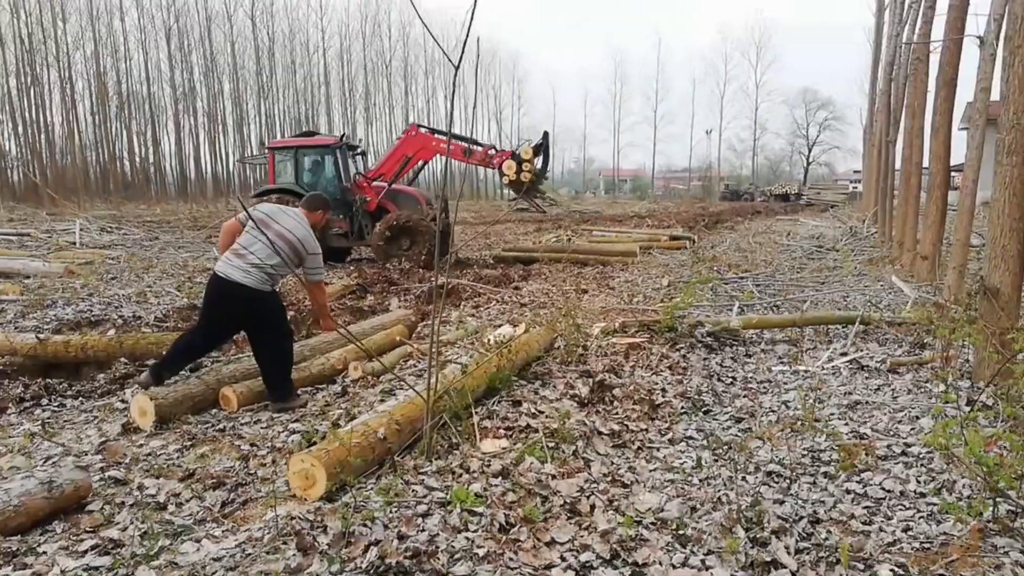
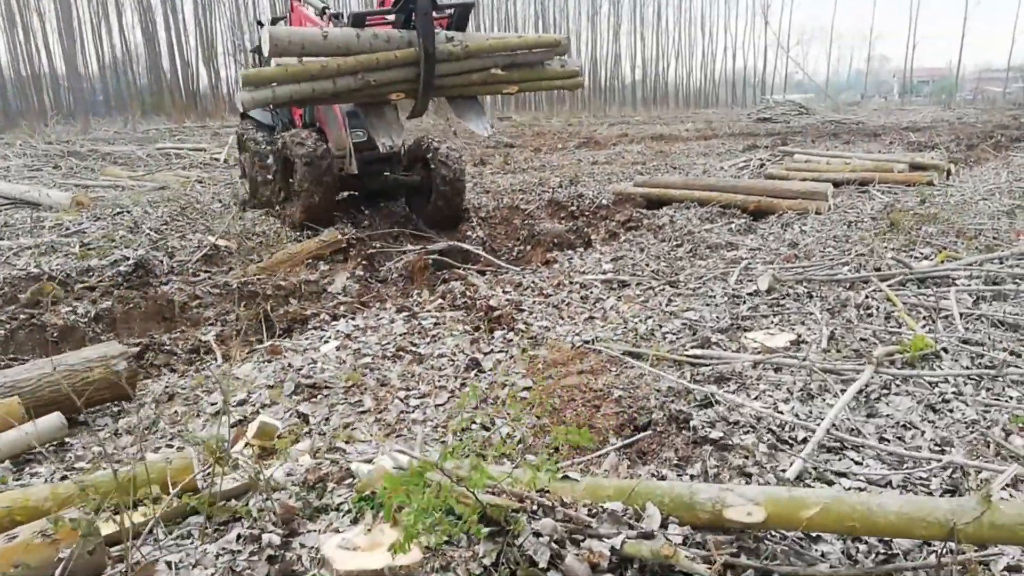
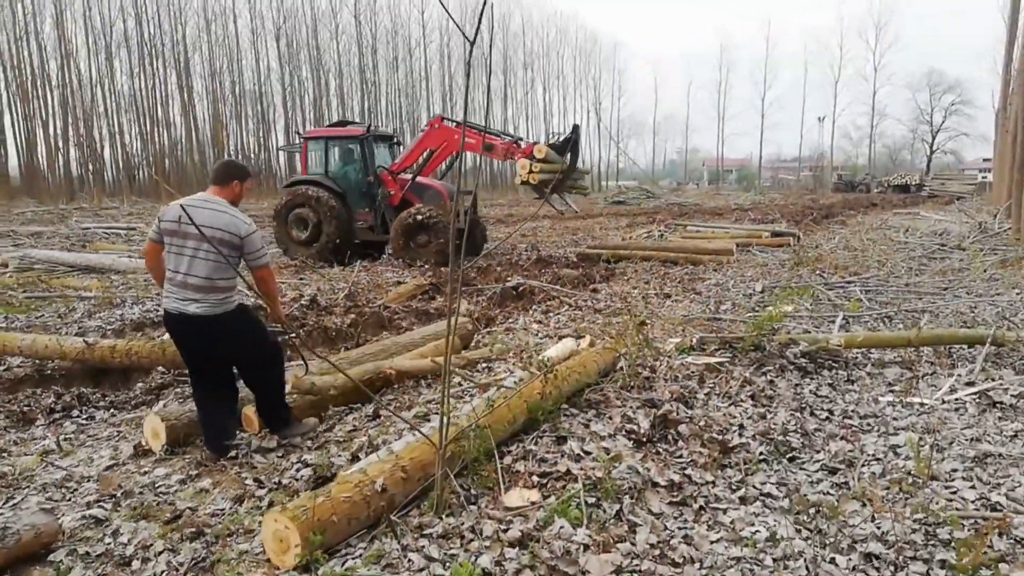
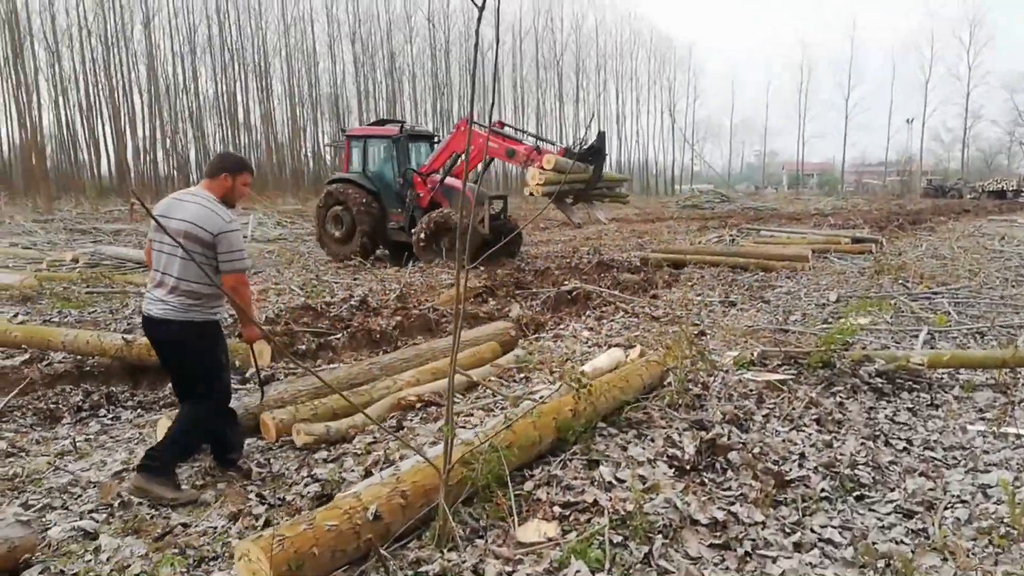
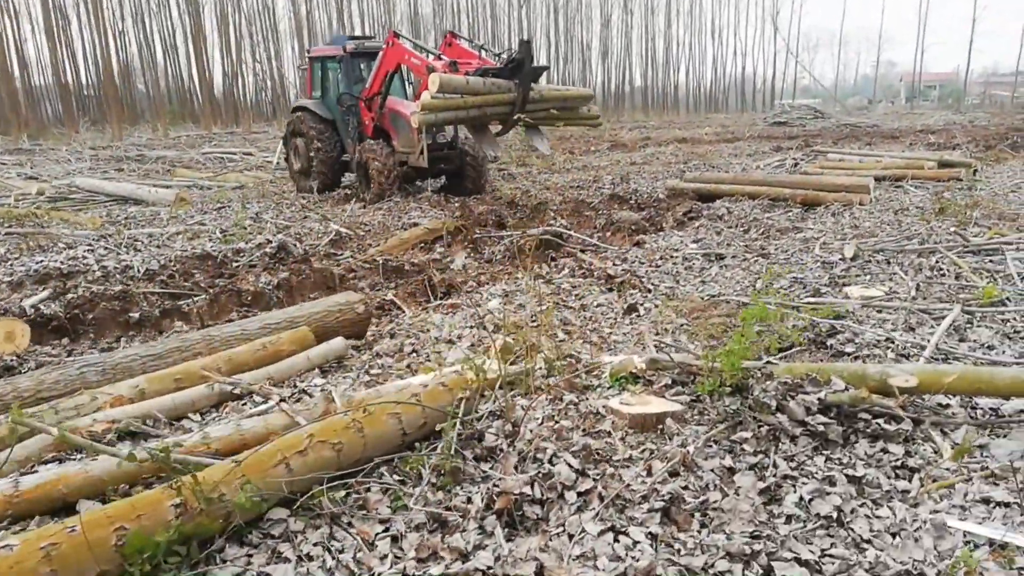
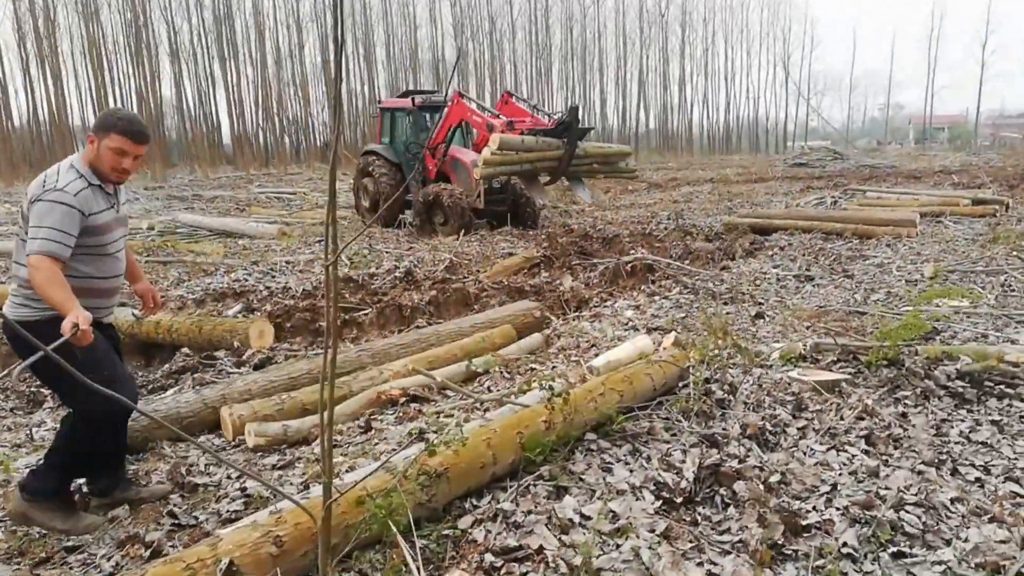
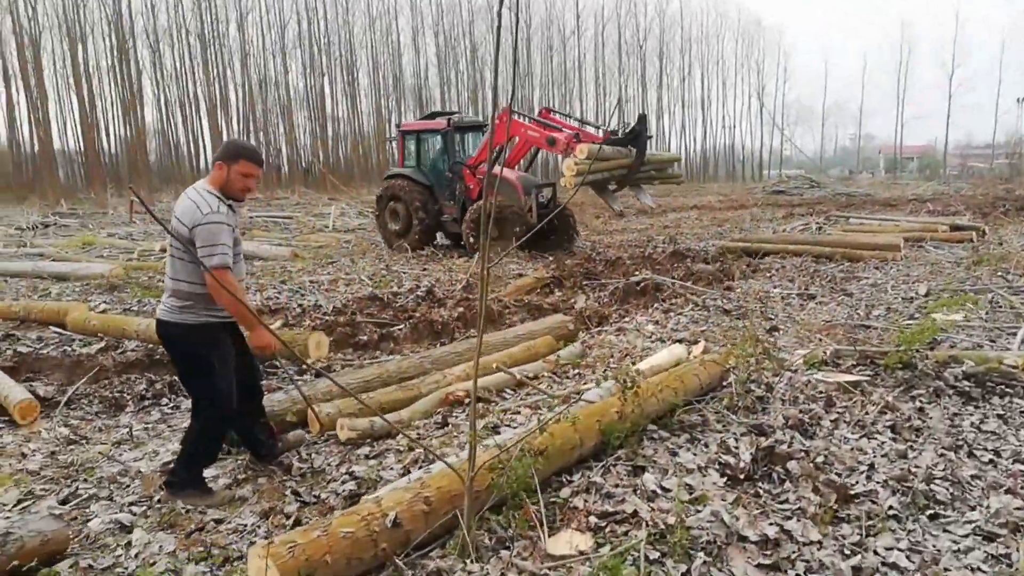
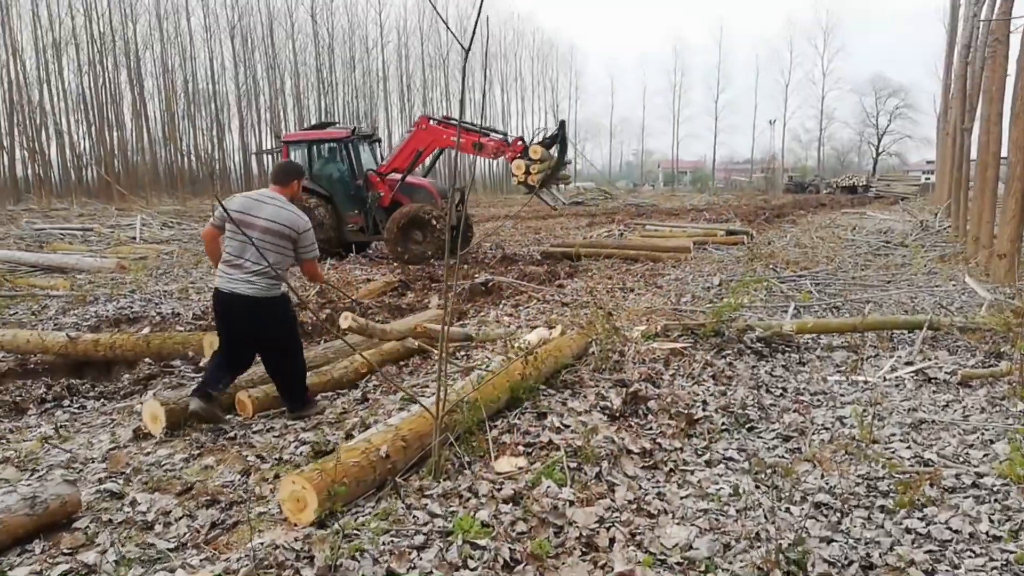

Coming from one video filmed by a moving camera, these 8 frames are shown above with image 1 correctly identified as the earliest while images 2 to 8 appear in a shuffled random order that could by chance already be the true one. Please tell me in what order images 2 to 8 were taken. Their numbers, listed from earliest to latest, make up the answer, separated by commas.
8, 3, 4, 7, 6, 5, 2
